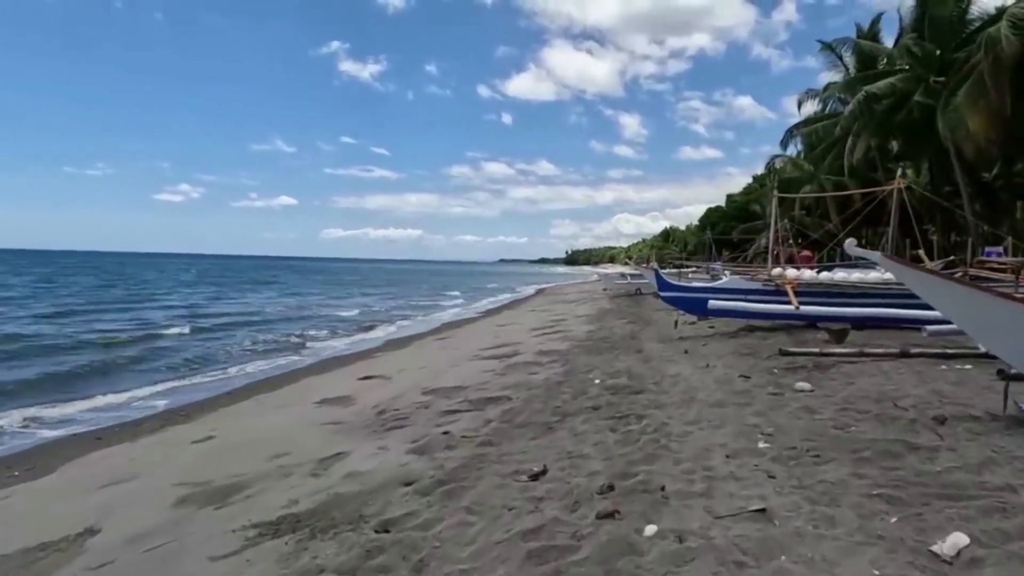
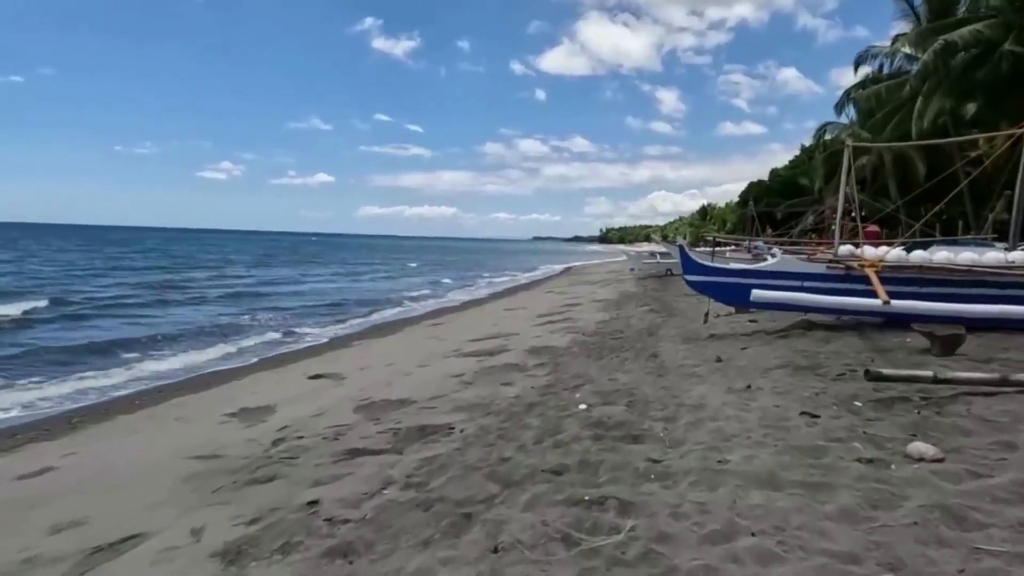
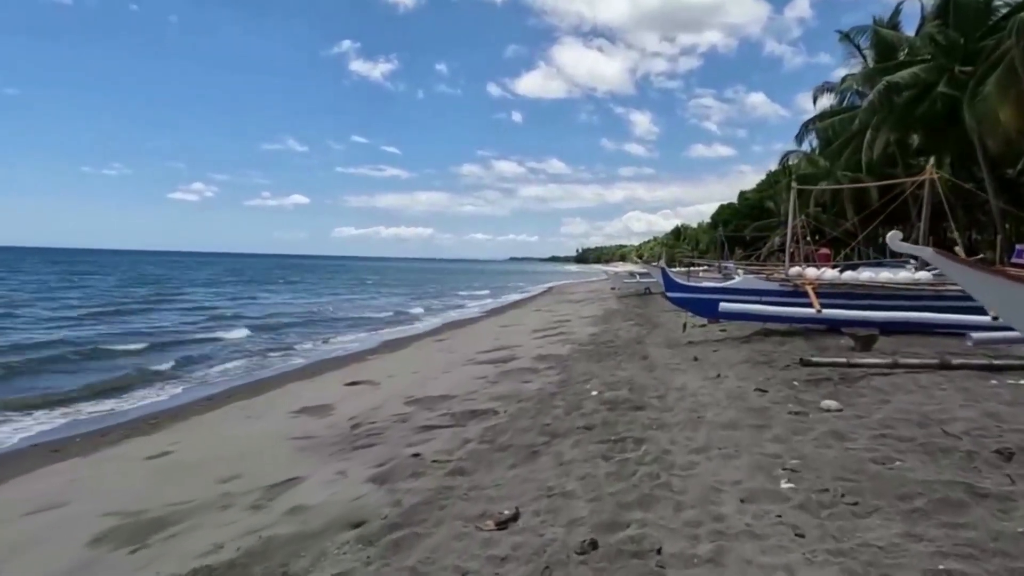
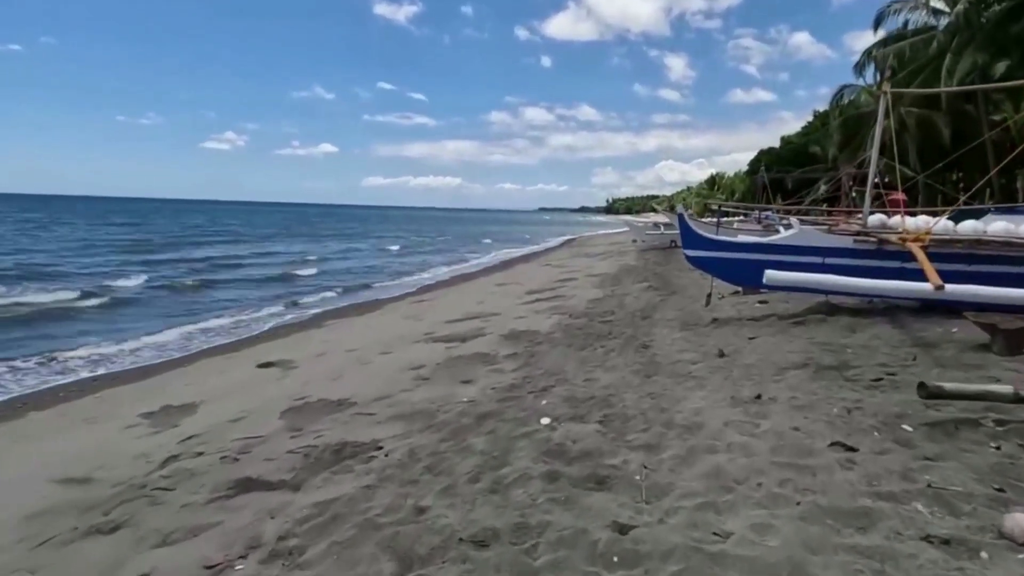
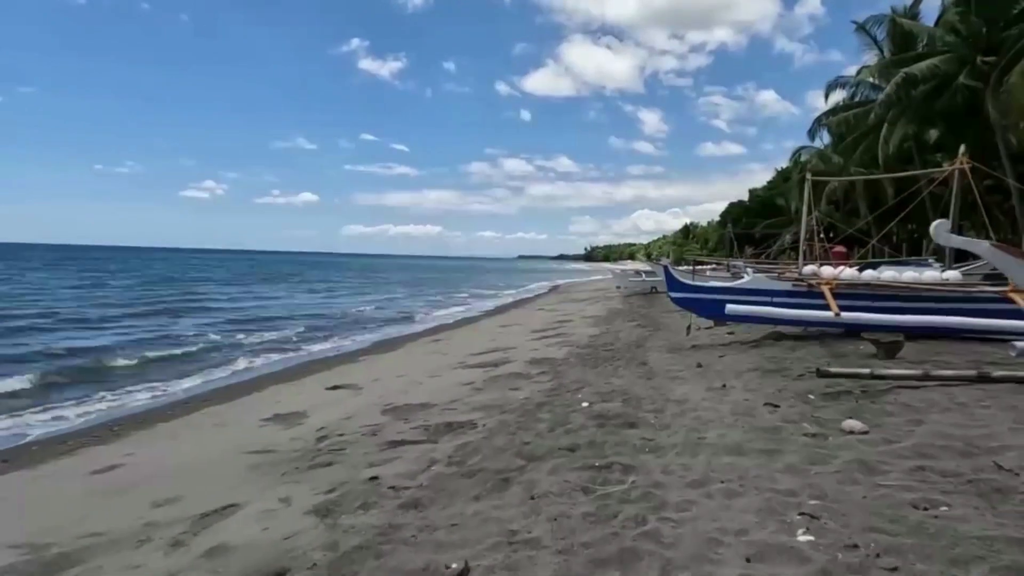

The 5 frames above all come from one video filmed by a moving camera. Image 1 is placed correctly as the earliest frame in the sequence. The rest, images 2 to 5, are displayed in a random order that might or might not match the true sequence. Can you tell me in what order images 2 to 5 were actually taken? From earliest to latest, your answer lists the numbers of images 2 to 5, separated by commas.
3, 5, 2, 4
